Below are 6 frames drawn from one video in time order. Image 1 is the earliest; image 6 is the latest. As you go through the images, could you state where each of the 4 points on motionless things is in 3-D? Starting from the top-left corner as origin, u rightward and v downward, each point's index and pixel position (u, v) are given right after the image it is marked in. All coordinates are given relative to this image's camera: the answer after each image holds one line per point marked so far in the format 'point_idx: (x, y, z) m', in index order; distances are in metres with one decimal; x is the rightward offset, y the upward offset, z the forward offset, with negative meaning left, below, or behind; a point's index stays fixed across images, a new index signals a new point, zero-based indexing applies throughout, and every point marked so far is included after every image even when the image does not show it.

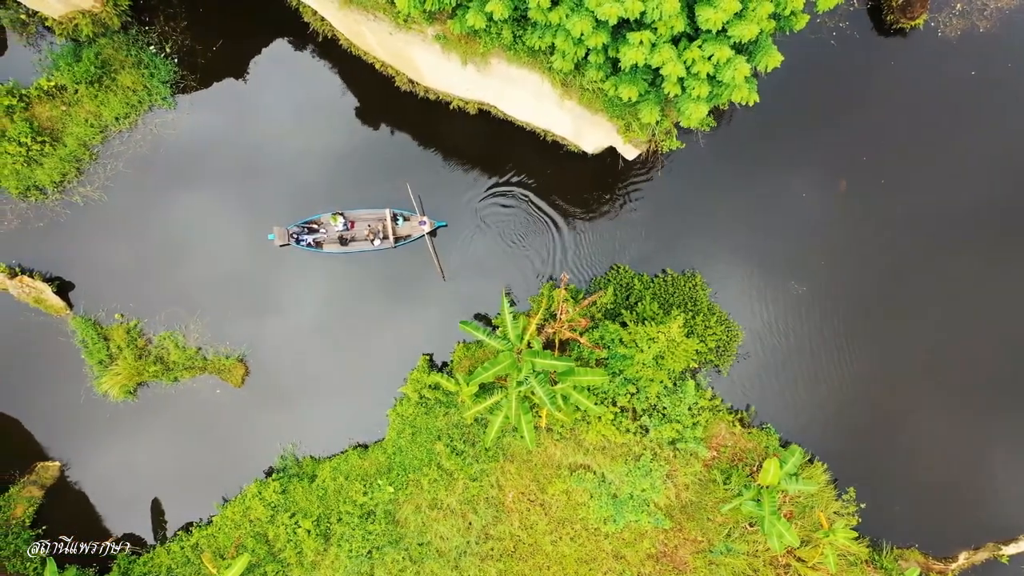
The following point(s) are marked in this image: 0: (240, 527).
0: (-5.5, -4.9, +11.0) m
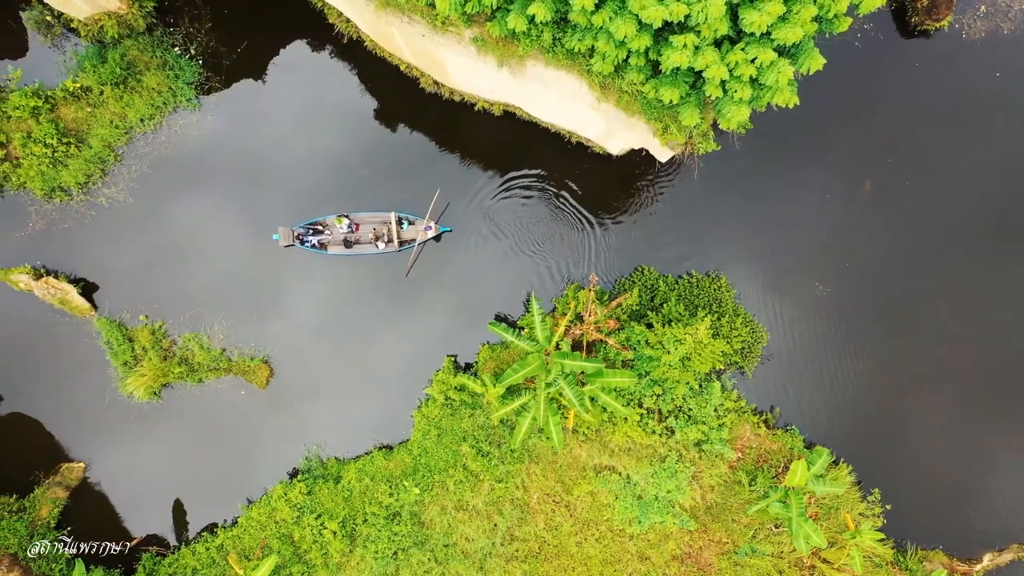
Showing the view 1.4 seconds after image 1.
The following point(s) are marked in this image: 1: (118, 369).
0: (-5.0, -4.9, +11.0) m
1: (-8.3, -1.7, +11.4) m
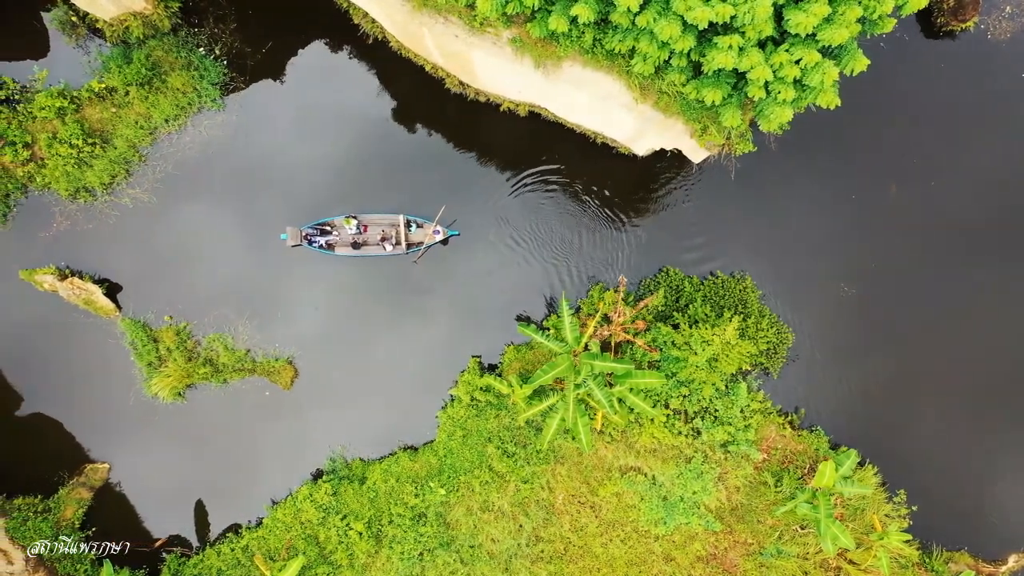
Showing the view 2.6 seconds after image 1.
0: (-4.5, -4.9, +11.0) m
1: (-7.8, -1.7, +11.3) m
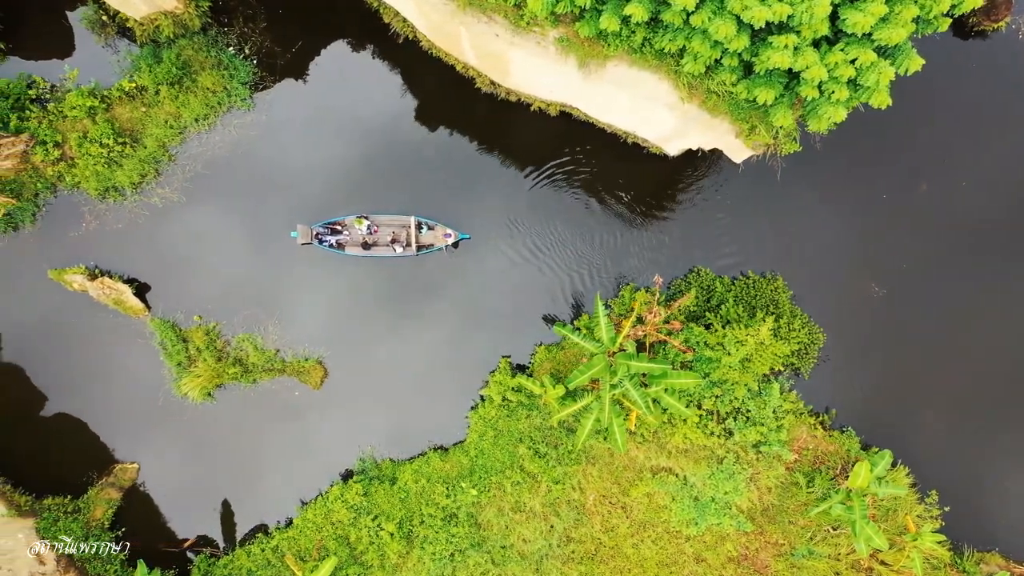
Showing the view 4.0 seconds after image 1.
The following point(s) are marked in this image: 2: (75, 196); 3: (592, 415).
0: (-3.9, -4.9, +11.0) m
1: (-7.2, -1.7, +11.3) m
2: (-9.1, +1.9, +11.2) m
3: (+1.5, -2.3, +9.9) m
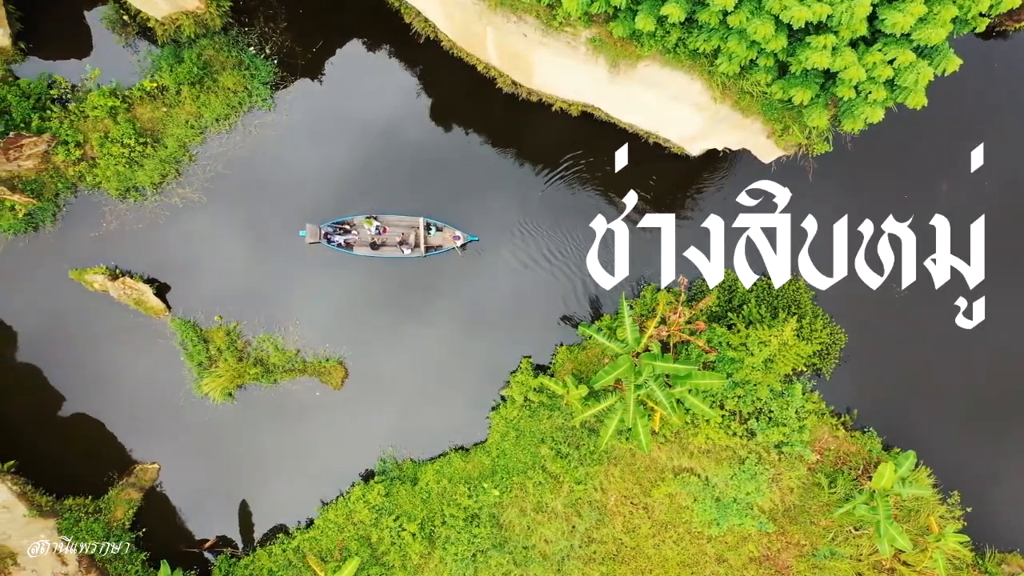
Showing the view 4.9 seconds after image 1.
0: (-3.5, -4.9, +10.9) m
1: (-6.7, -1.7, +11.3) m
2: (-8.7, +1.9, +11.2) m
3: (+1.9, -2.4, +9.9) m
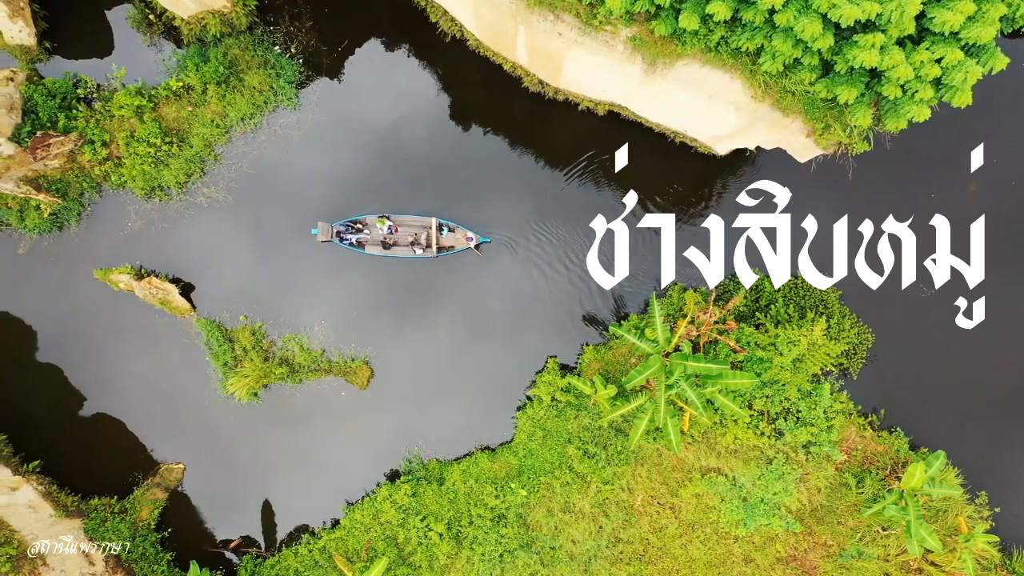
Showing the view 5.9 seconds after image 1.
0: (-2.9, -4.9, +10.9) m
1: (-6.2, -1.7, +11.3) m
2: (-8.1, +1.9, +11.2) m
3: (+2.5, -2.3, +9.9) m
